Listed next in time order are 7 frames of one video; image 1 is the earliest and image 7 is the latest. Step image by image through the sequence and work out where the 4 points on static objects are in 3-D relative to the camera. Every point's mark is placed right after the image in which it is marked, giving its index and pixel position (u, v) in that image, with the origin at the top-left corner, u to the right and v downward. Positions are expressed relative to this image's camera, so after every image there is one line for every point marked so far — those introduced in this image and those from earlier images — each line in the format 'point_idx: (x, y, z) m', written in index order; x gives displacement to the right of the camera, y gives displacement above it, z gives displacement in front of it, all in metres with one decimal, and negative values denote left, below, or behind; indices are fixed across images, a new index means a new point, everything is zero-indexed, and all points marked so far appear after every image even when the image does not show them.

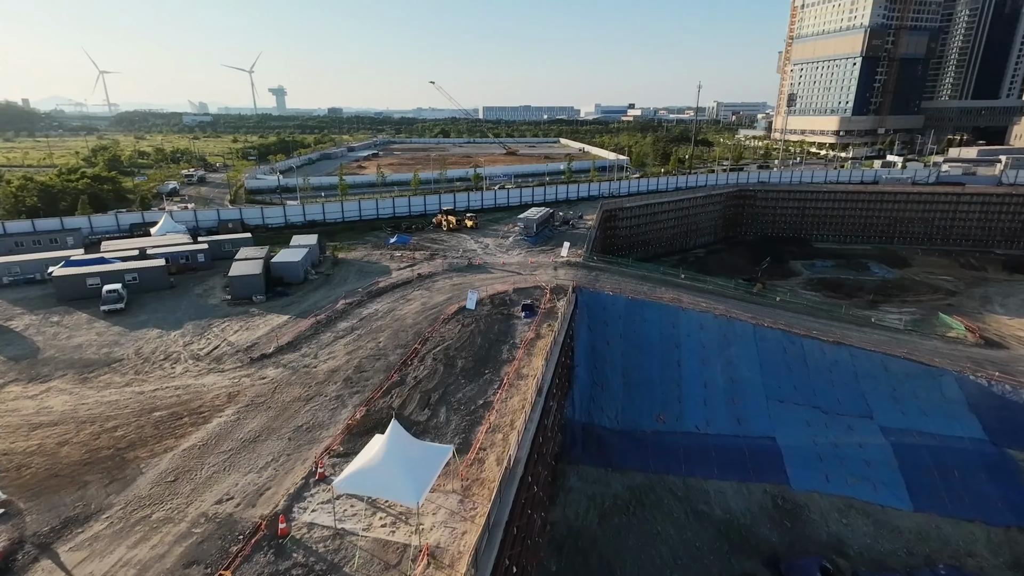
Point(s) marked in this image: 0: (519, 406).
0: (+0.2, -4.0, +17.9) m
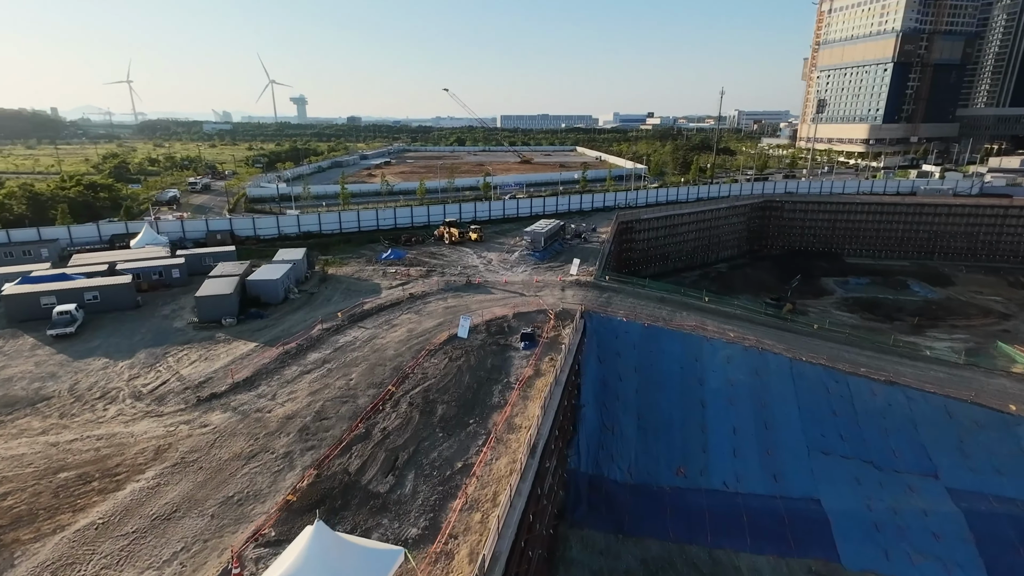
0: (-0.2, -5.0, +14.5) m
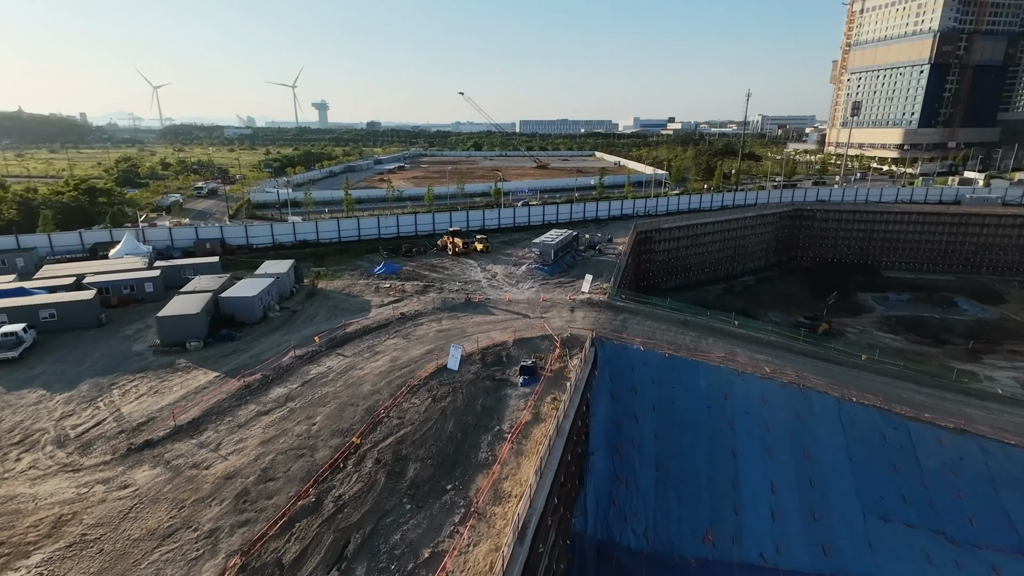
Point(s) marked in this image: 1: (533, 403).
0: (-0.6, -5.9, +11.3) m
1: (+0.7, -3.9, +18.0) m
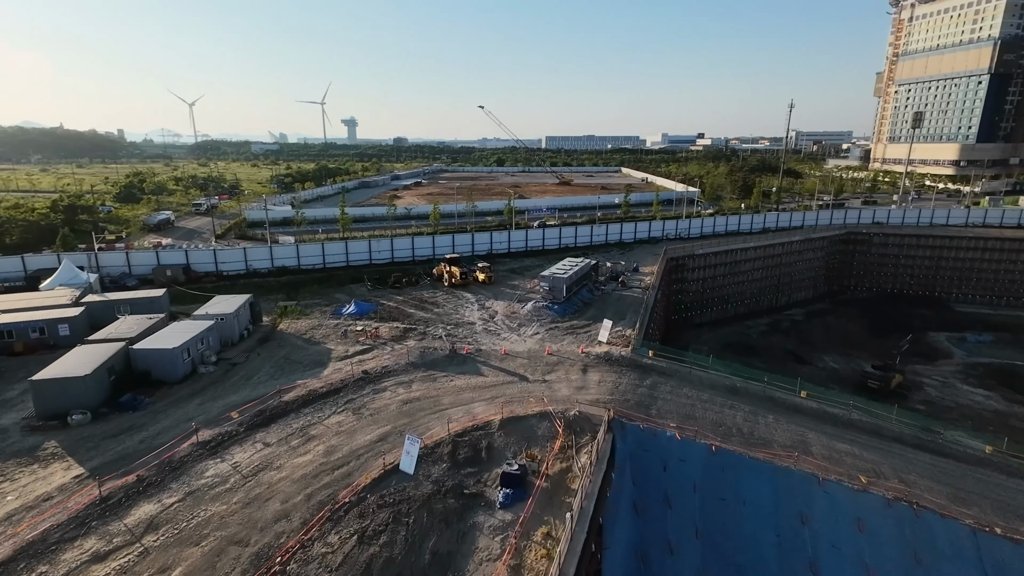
0: (-1.6, -7.5, +5.1) m
1: (+0.1, -5.7, +11.8) m
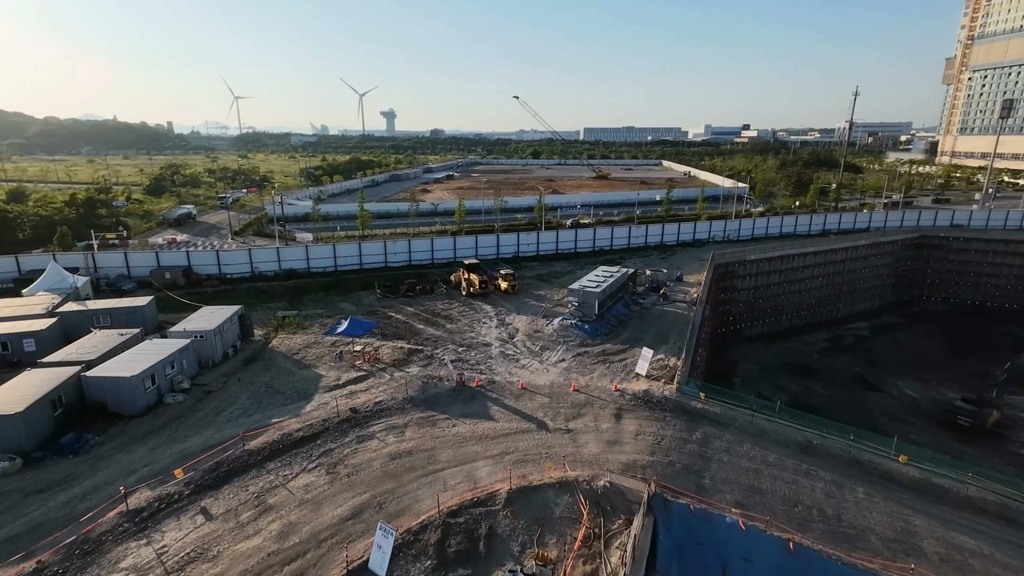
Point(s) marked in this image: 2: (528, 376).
0: (-2.1, -8.4, +1.6) m
1: (0.0, -6.6, +8.1) m
2: (+0.6, -3.3, +19.7) m
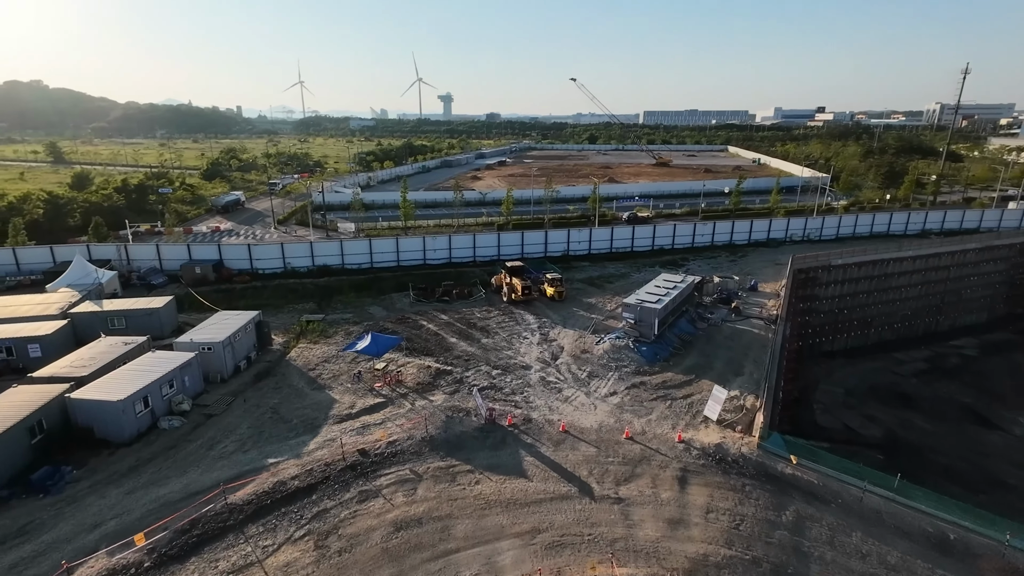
0: (-2.8, -9.5, -1.1) m
1: (0.0, -7.6, +5.1) m
2: (+1.9, -3.9, +16.4) m
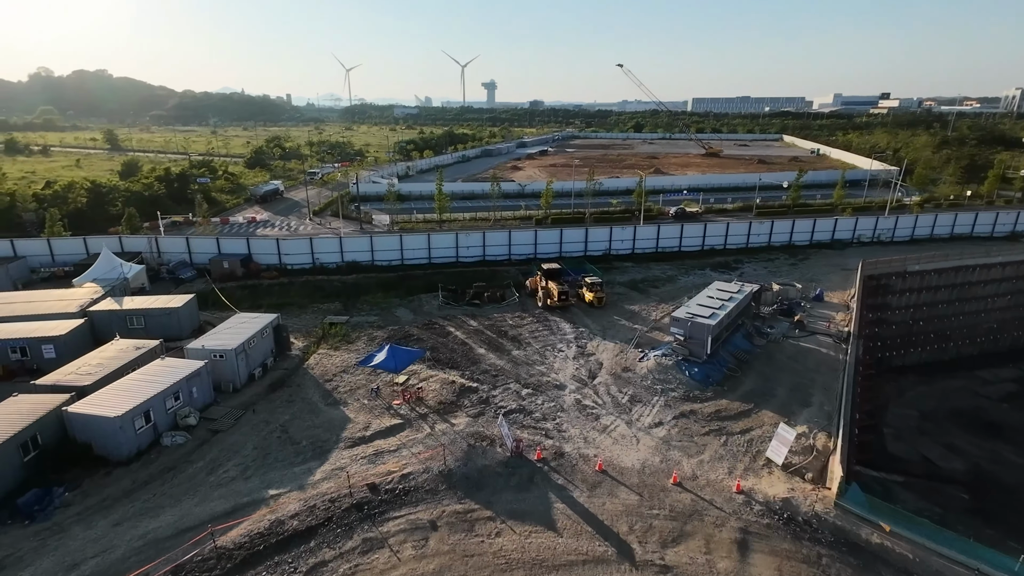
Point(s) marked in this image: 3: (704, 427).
0: (-3.4, -10.2, -2.6) m
1: (-0.1, -8.2, +3.4) m
2: (+2.7, -4.4, +14.4) m
3: (+5.6, -4.0, +15.4) m
